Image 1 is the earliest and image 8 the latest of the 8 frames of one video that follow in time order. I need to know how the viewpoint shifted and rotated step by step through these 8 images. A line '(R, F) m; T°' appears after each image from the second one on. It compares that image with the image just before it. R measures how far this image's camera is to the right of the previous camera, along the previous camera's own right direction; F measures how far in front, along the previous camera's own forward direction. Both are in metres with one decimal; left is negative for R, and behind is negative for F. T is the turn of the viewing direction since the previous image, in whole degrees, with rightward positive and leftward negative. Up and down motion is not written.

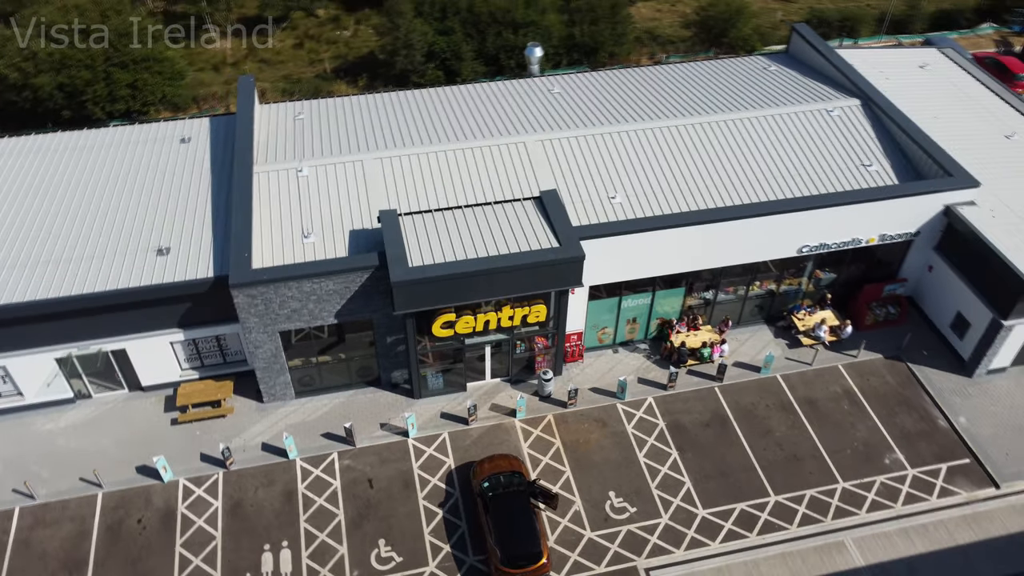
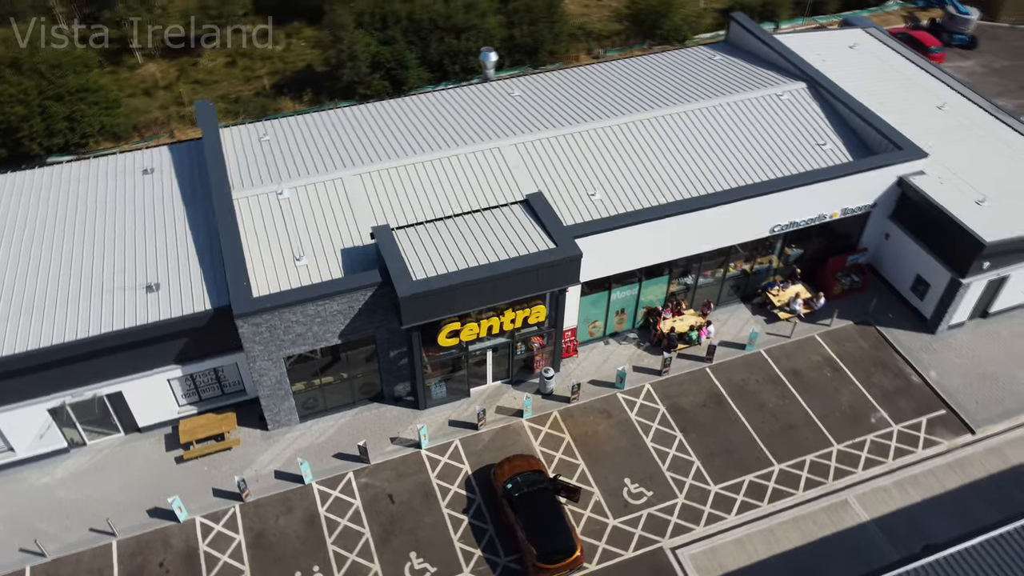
(-2.5, -0.4) m; +6°
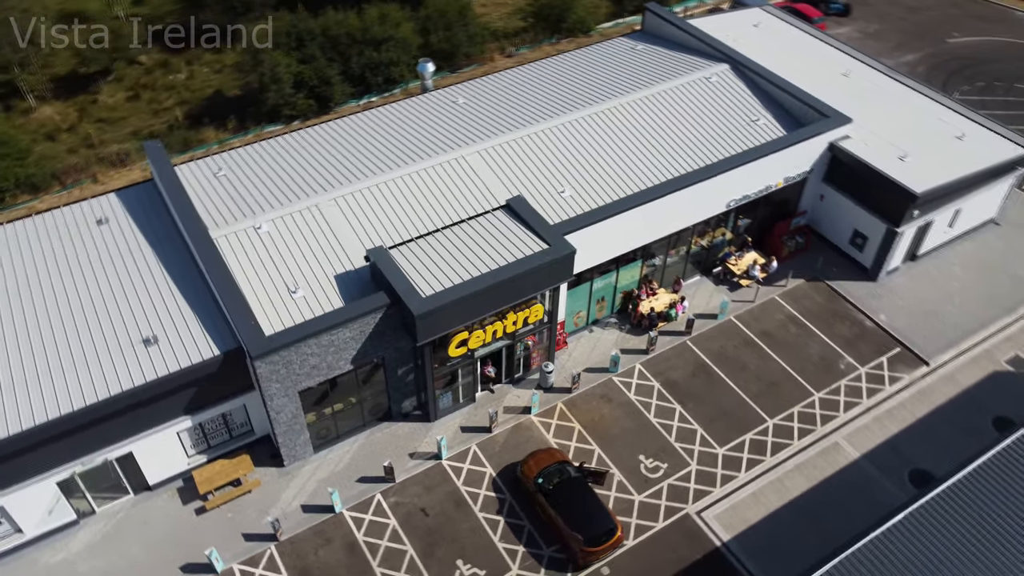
(-3.7, -0.6) m; +8°
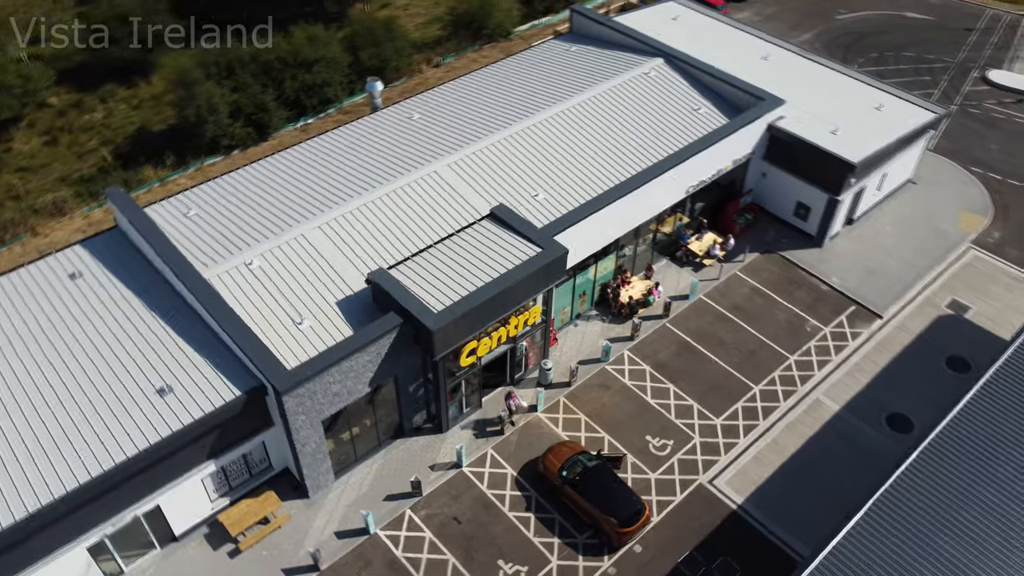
(-3.4, -0.8) m; +7°
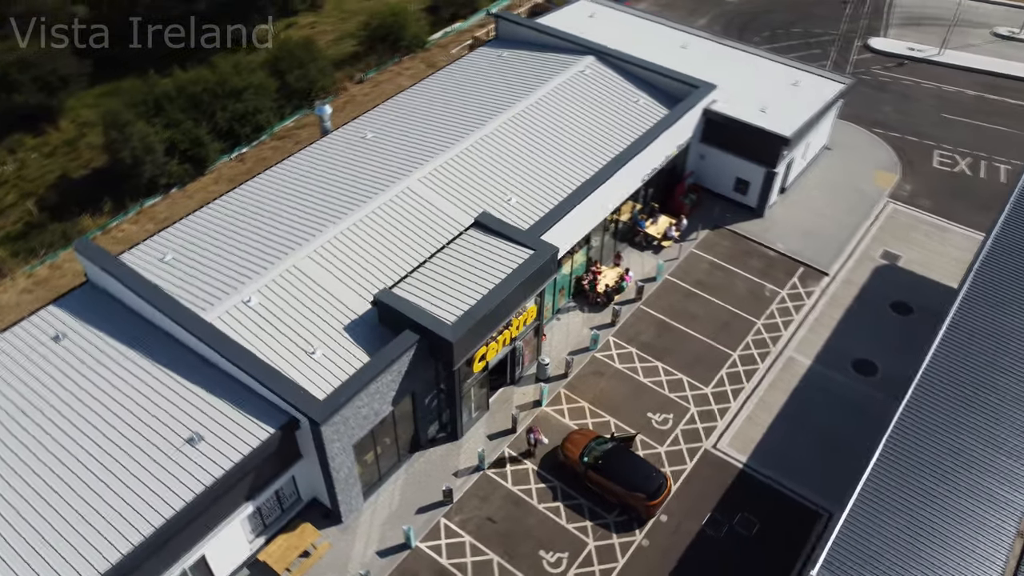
(-3.8, -0.8) m; +8°
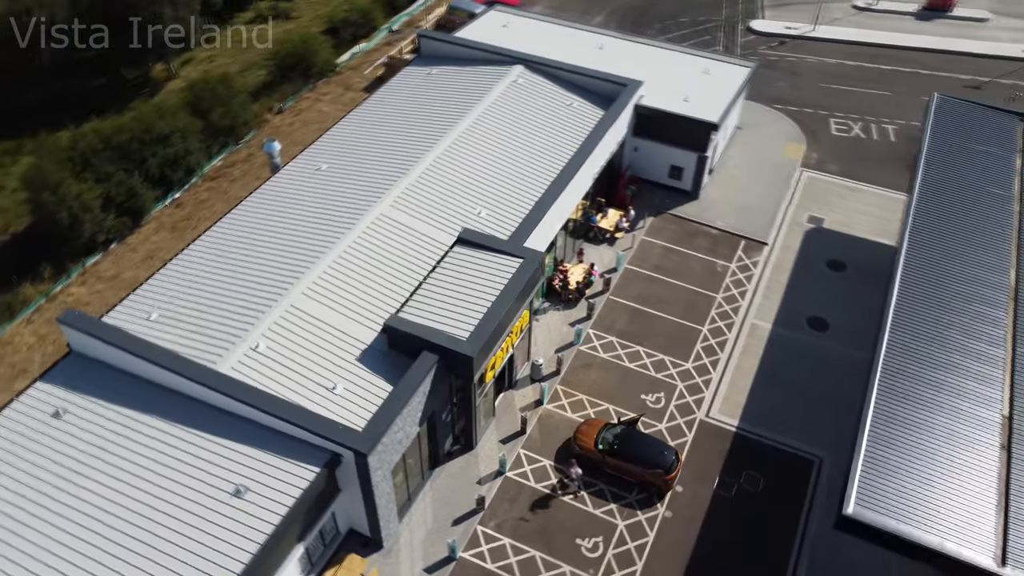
(-4.2, -1.0) m; +8°
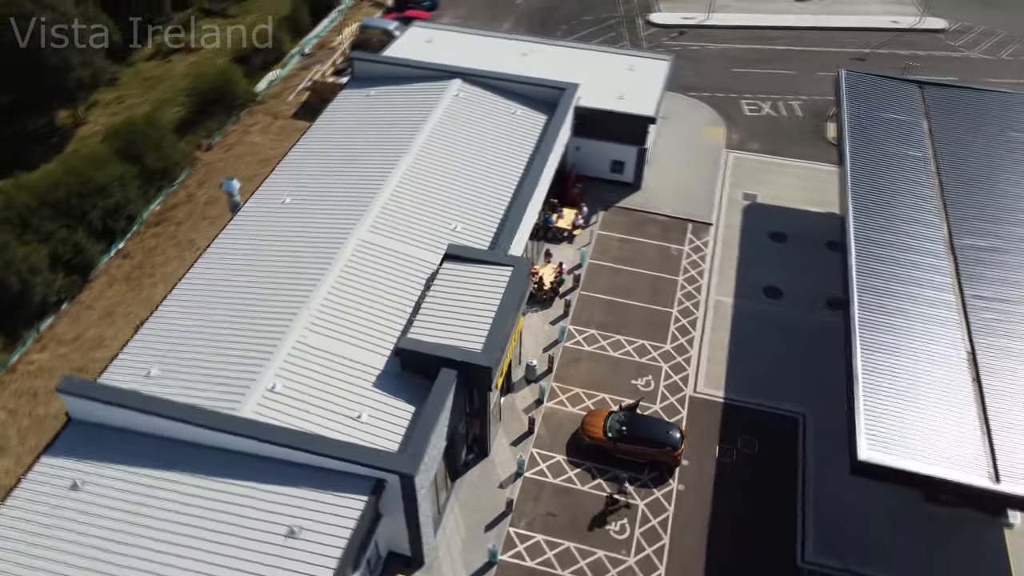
(-4.0, -0.9) m; +8°
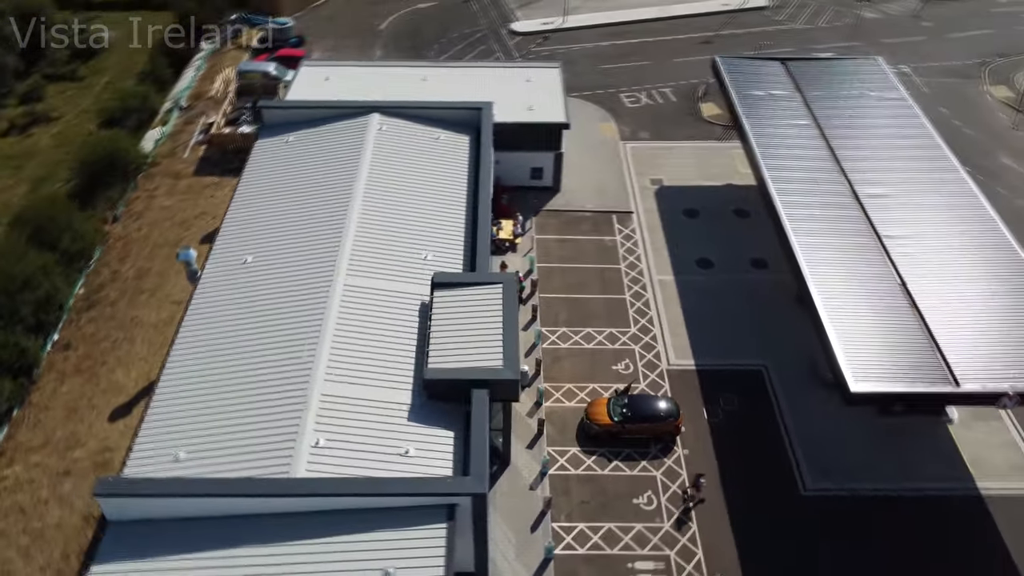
(-6.2, -1.3) m; +12°
